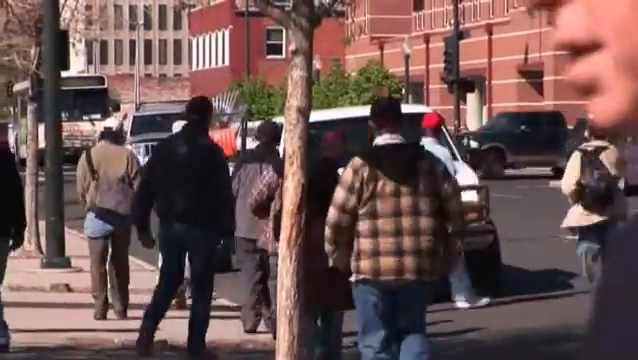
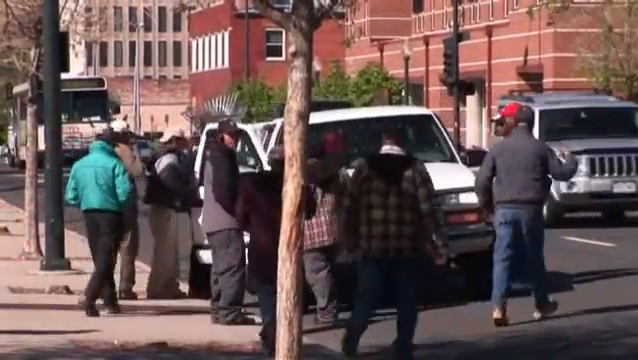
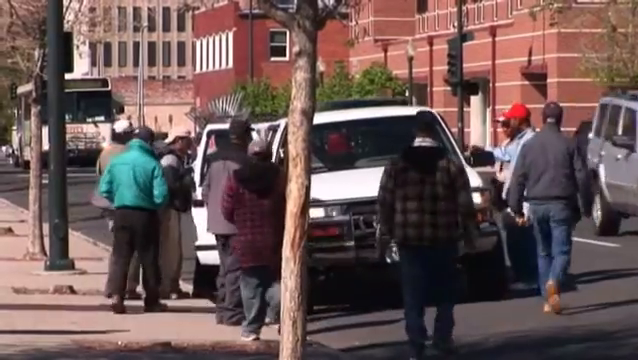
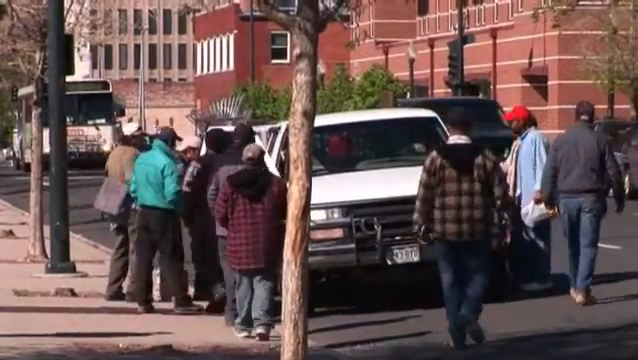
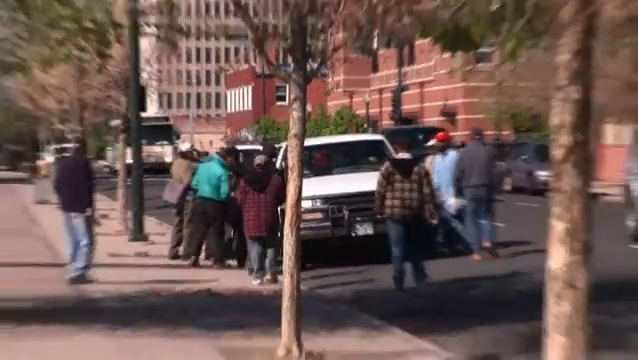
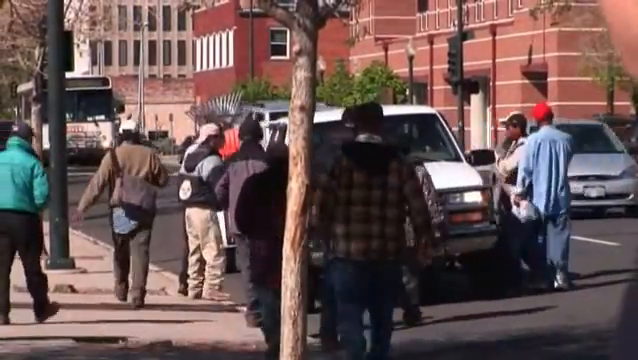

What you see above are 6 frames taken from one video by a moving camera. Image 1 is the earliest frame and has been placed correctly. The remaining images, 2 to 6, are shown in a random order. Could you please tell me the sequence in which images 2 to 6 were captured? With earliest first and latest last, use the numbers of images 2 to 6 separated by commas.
6, 2, 3, 4, 5
